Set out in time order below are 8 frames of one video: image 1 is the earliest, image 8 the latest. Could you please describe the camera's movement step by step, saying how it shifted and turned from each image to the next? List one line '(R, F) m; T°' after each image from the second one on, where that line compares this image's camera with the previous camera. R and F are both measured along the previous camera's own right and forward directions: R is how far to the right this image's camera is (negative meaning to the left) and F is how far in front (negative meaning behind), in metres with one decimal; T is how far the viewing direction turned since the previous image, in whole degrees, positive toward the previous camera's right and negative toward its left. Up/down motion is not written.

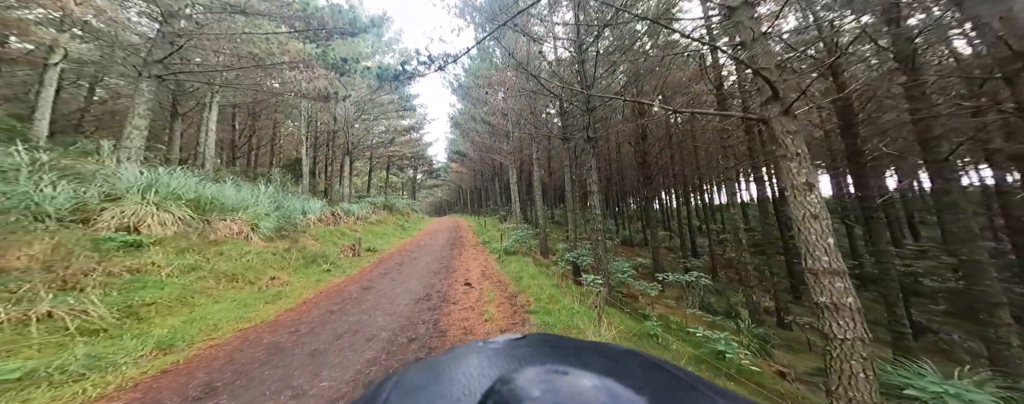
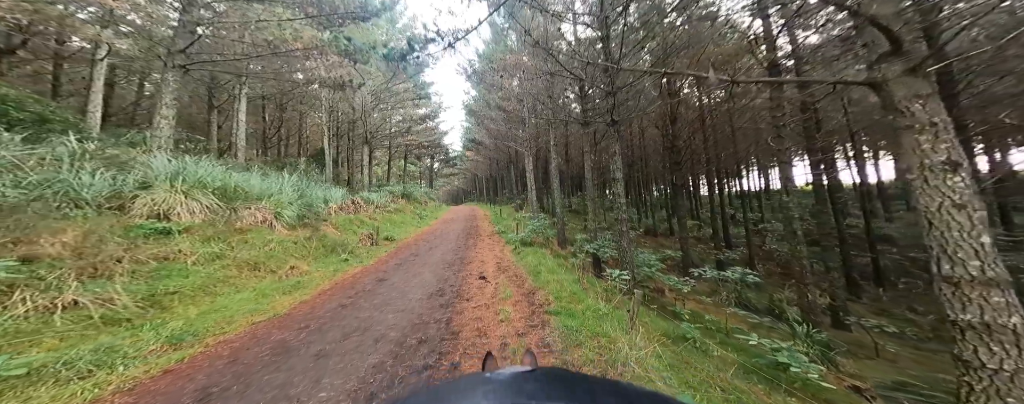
(0.0, +0.4) m; -3°
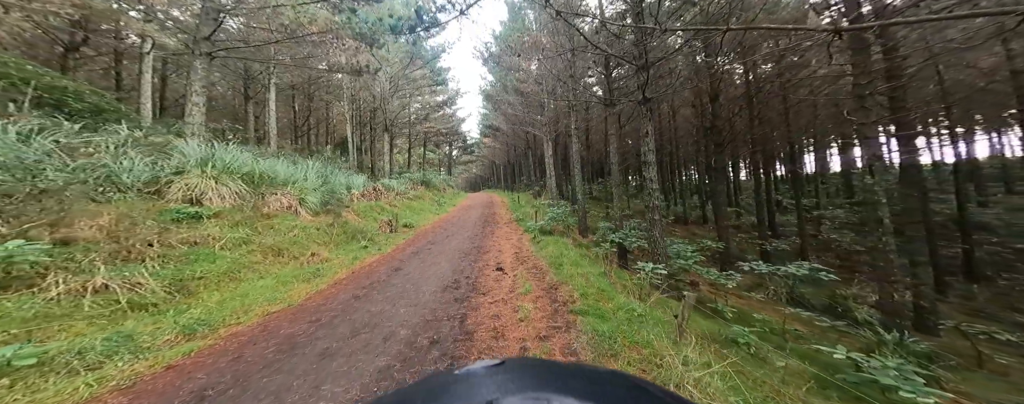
(0.0, +0.4) m; -4°
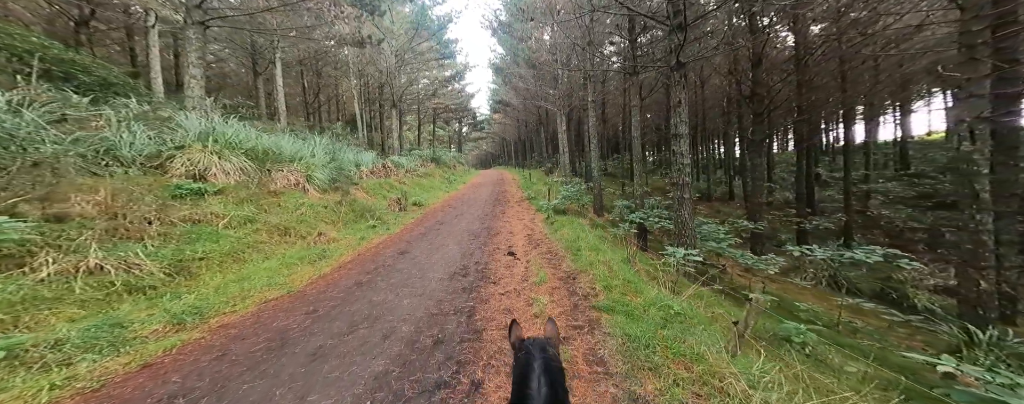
(0.0, +0.5) m; -2°
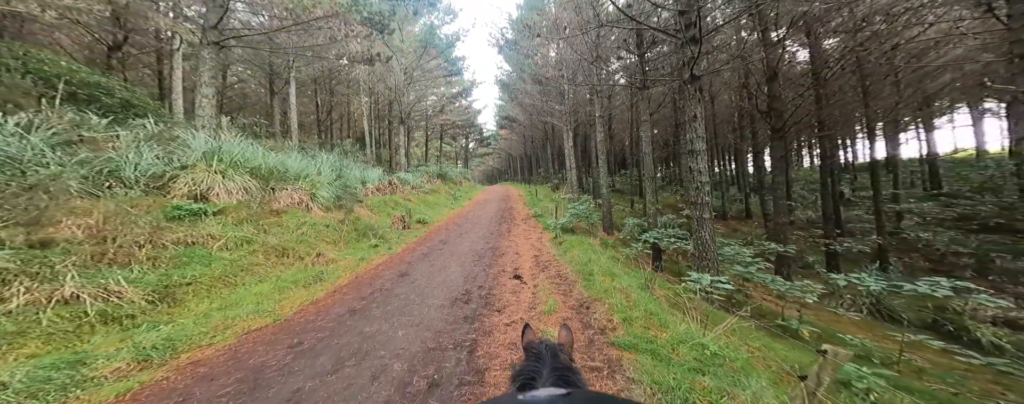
(0.0, +0.3) m; -1°
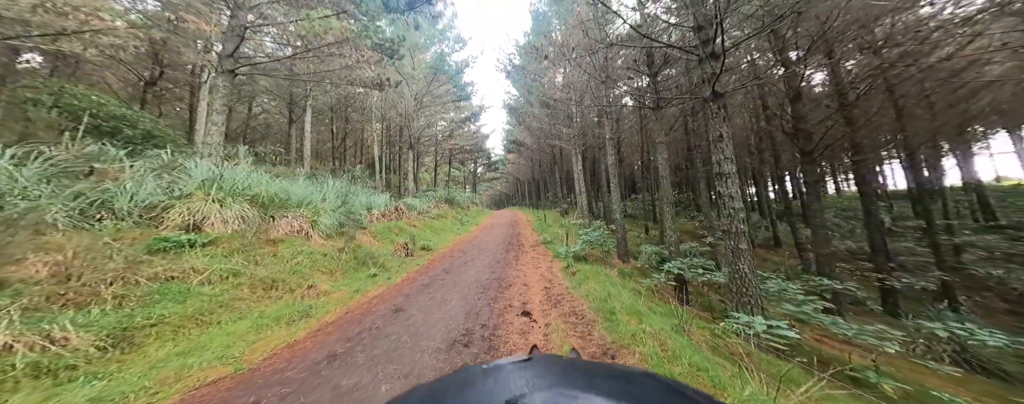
(0.0, +0.5) m; -2°
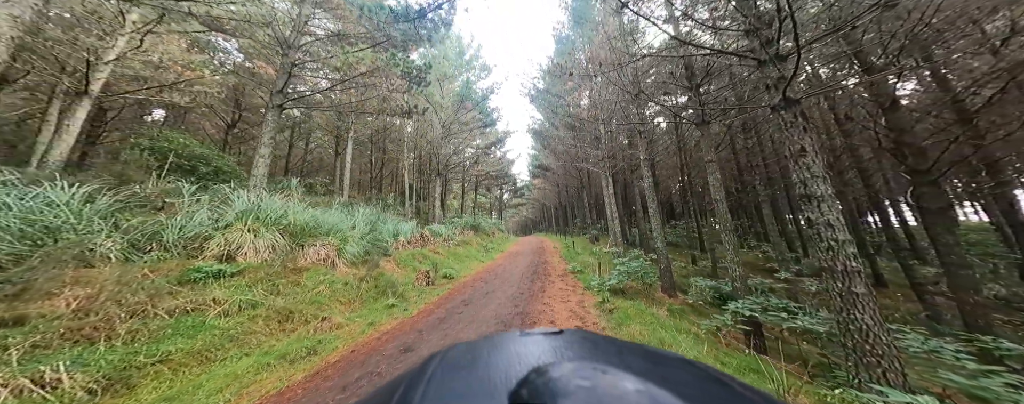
(0.0, +0.5) m; -5°
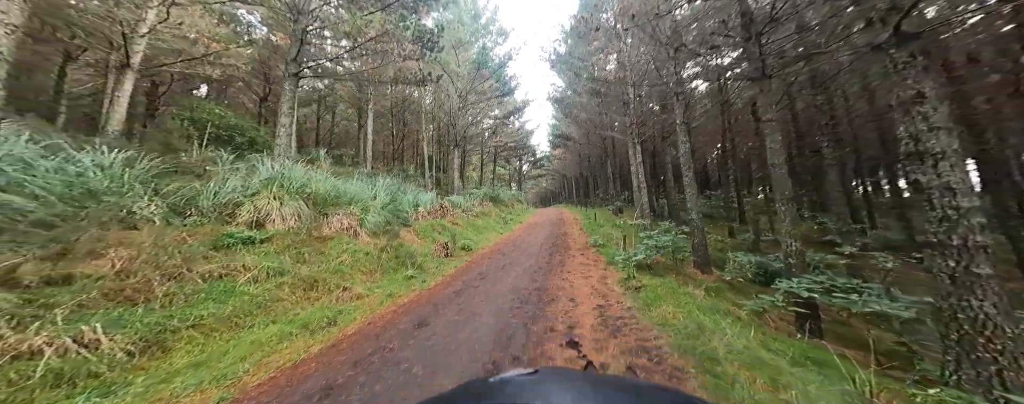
(0.0, +0.4) m; -4°
